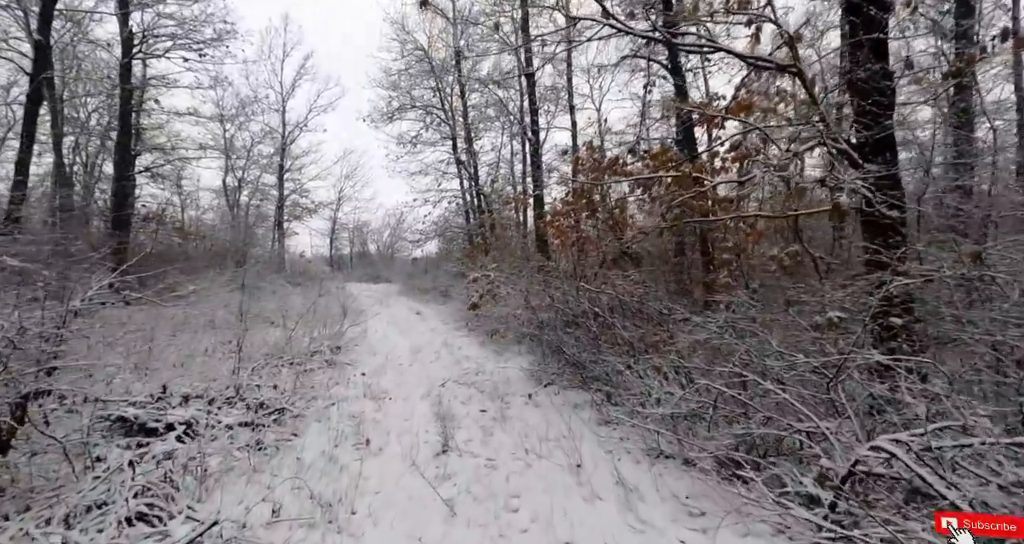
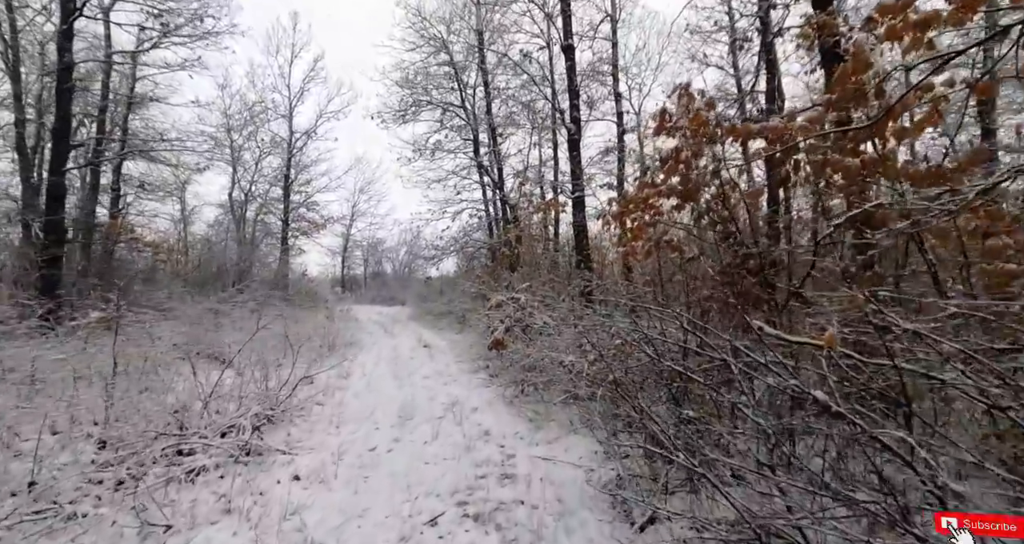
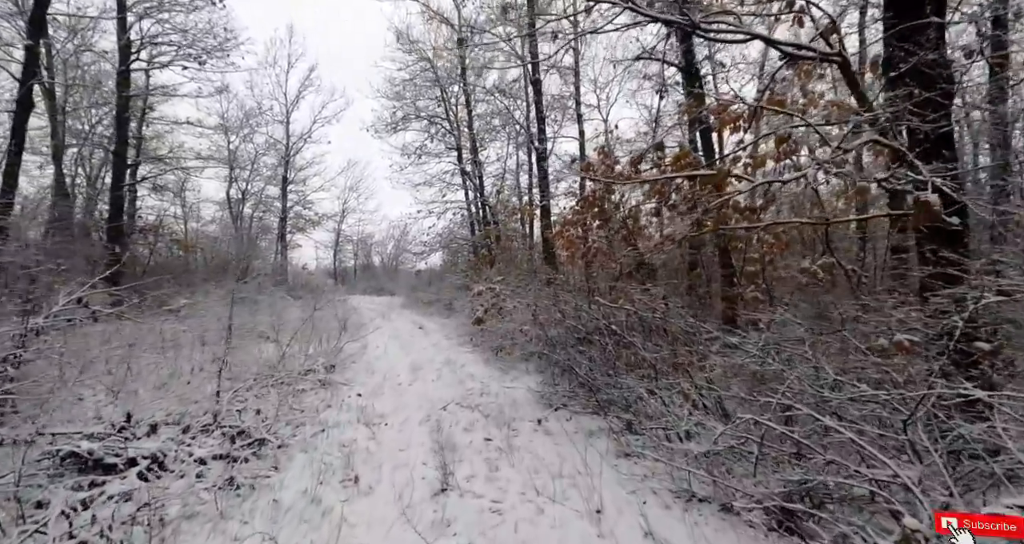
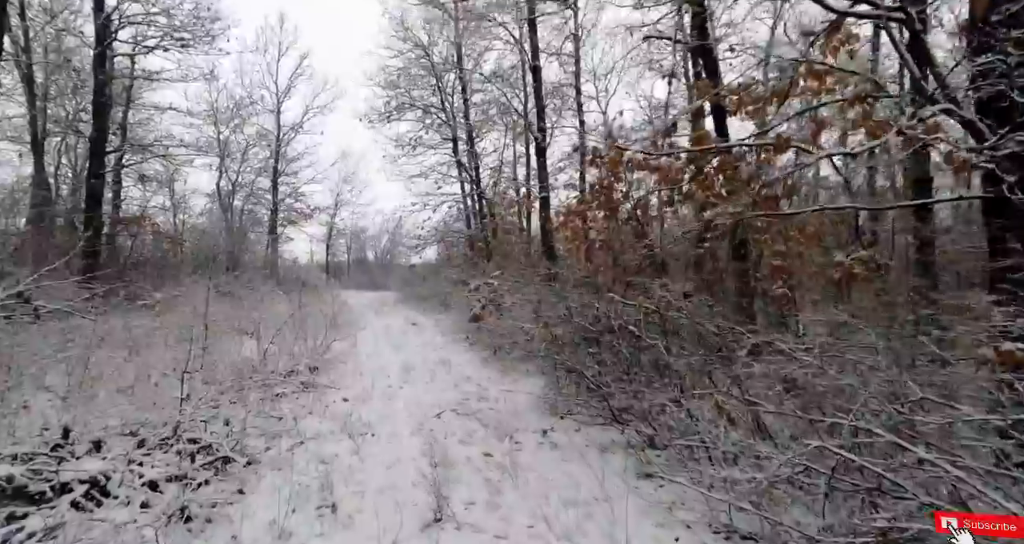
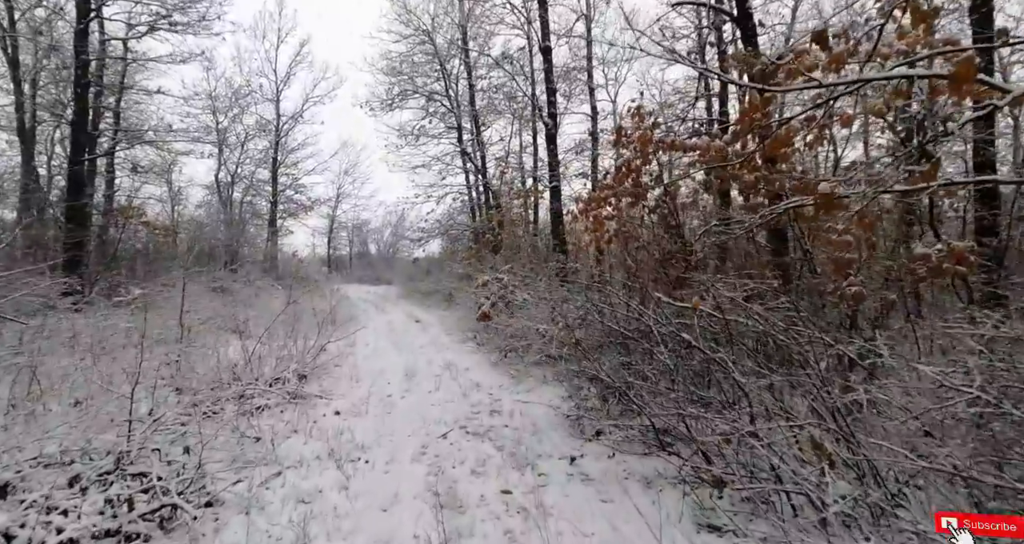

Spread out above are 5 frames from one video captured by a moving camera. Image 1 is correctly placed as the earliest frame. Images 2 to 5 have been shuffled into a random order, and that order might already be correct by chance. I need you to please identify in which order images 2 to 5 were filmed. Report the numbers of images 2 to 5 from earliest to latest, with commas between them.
3, 4, 5, 2
